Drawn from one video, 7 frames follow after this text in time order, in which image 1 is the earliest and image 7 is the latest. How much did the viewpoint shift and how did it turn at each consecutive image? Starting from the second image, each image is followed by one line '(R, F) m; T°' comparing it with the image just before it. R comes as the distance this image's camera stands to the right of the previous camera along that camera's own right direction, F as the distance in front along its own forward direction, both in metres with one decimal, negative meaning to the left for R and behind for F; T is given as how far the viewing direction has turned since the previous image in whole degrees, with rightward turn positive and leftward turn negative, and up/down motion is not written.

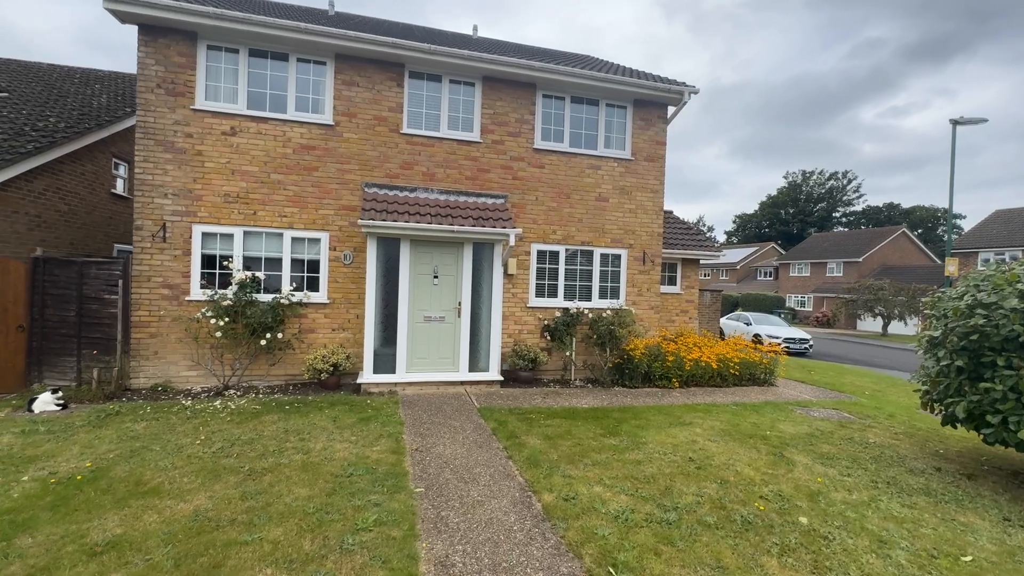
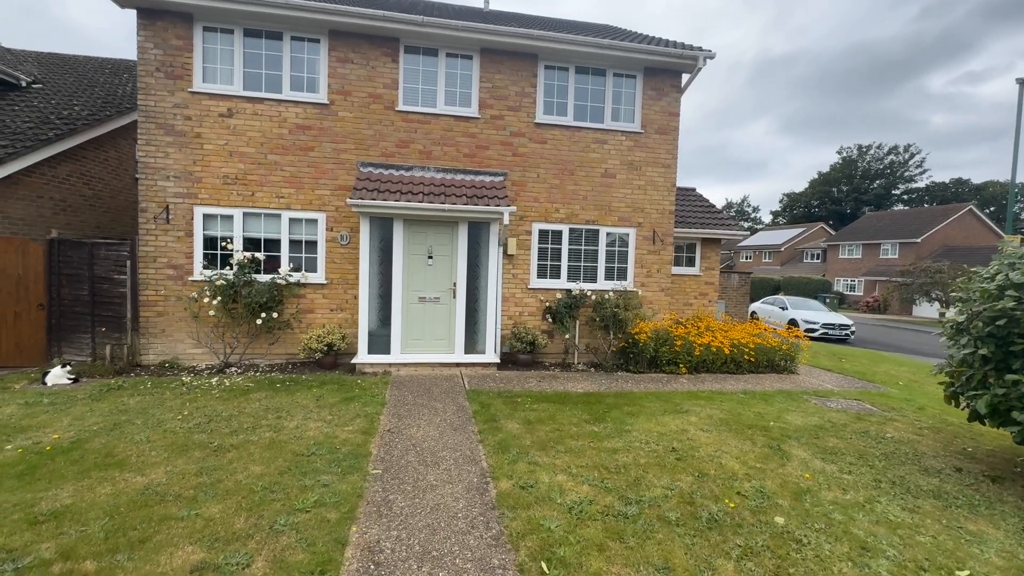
(+0.7, +0.3) m; -5°
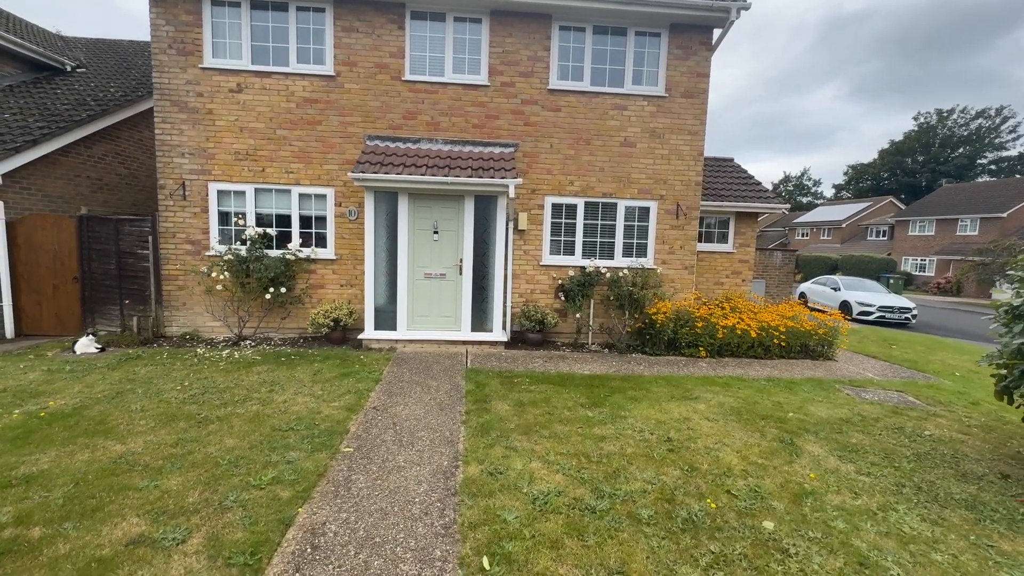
(+0.6, +0.3) m; -6°
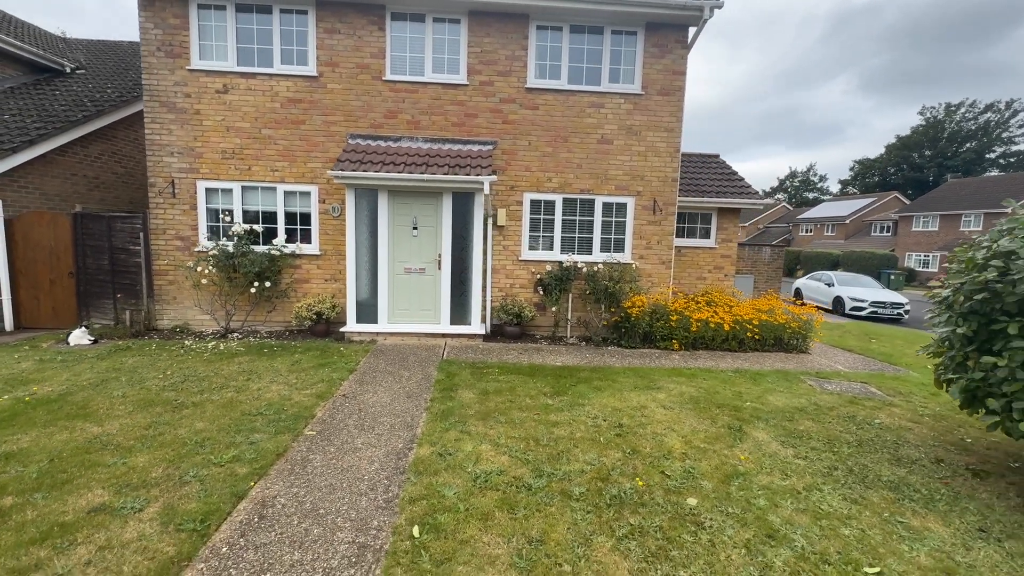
(+0.5, -0.2) m; -1°
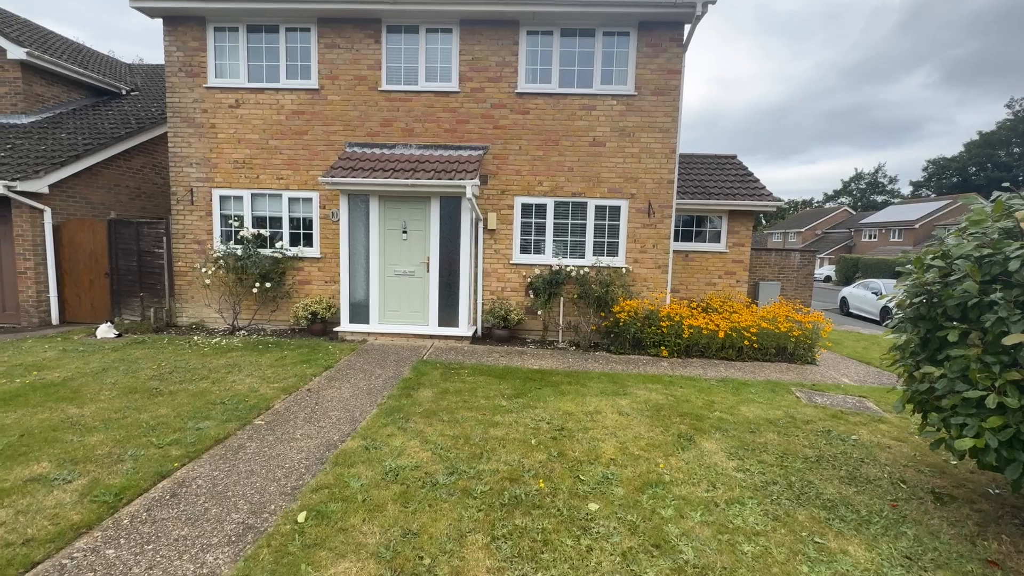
(+1.1, 0.0) m; -6°
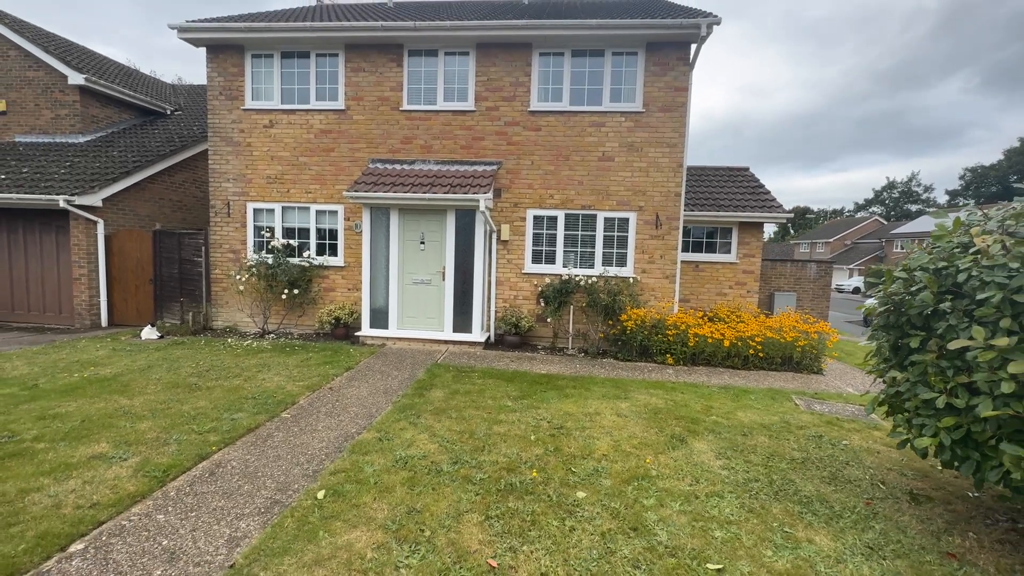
(+0.2, -0.4) m; -3°
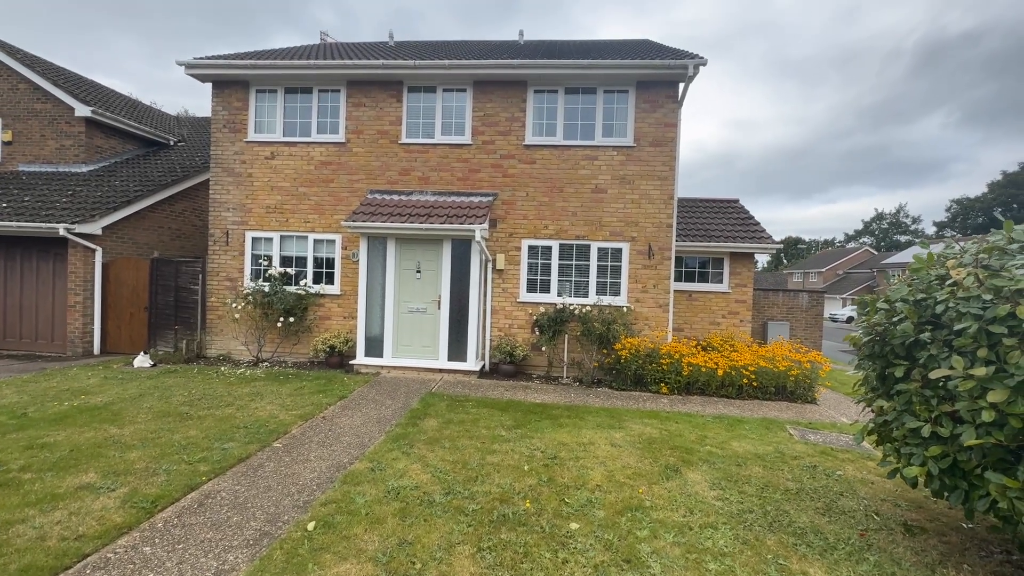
(0.0, -0.1) m; 0°
